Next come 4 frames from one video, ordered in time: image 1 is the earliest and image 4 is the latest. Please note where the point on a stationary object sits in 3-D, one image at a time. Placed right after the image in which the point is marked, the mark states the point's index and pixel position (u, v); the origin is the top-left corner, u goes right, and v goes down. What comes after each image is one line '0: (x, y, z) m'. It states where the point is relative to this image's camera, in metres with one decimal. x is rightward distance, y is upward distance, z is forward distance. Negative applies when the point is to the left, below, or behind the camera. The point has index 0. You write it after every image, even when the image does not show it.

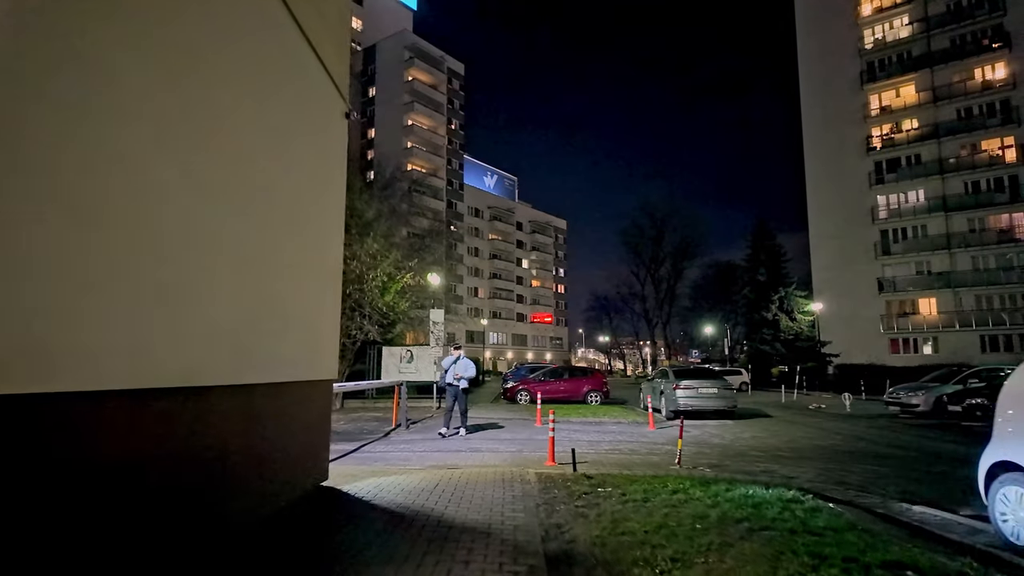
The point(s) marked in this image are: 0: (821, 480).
0: (+4.7, -2.9, +9.7) m
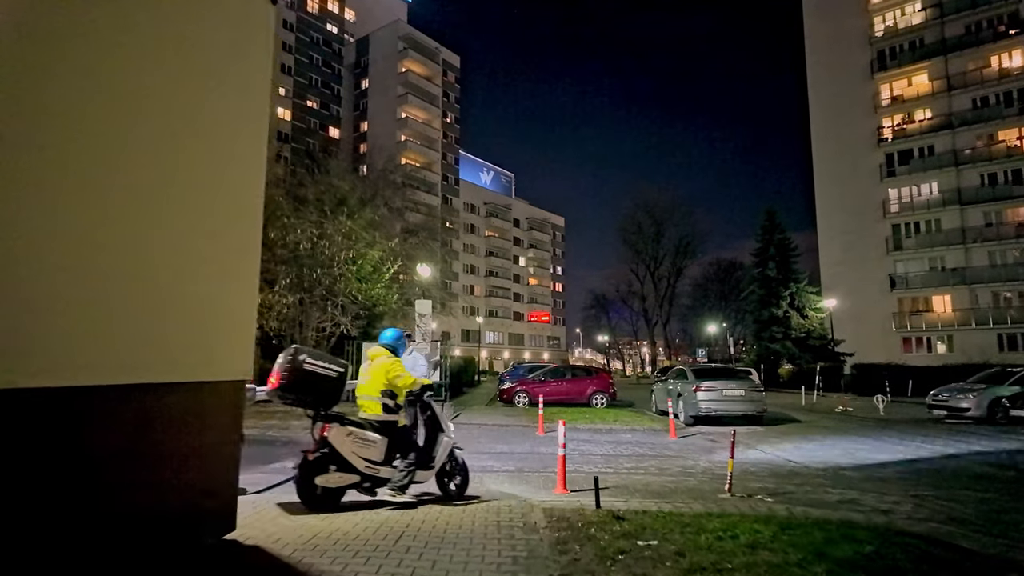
0: (+4.6, -2.6, +7.3) m
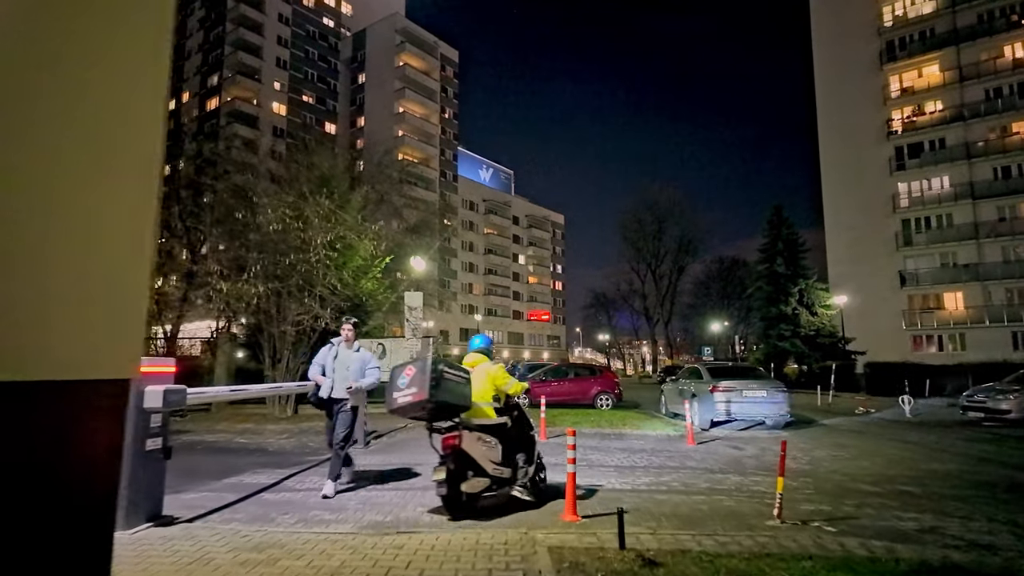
0: (+4.6, -2.3, +5.8) m
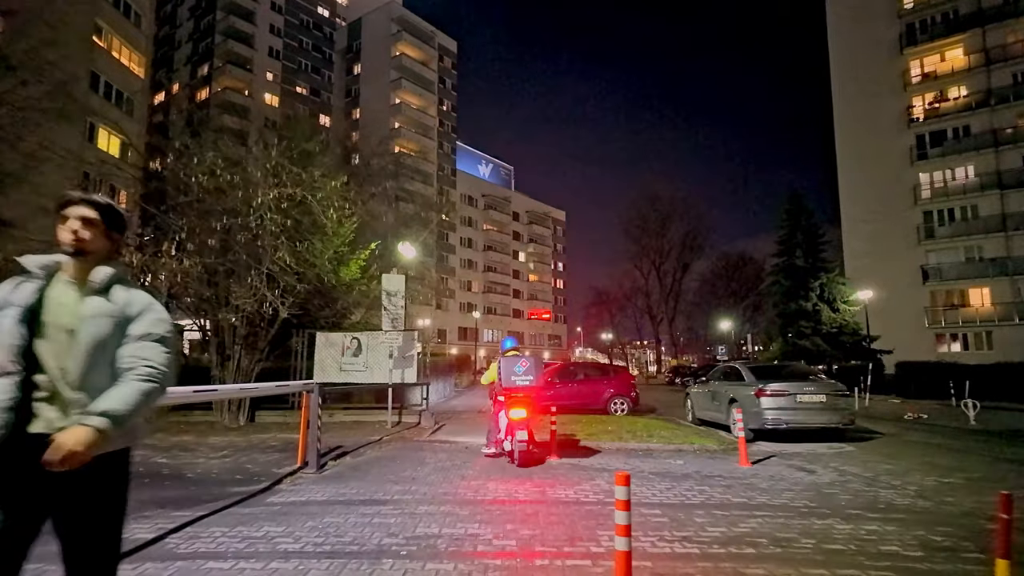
0: (+4.6, -1.9, +3.0) m
